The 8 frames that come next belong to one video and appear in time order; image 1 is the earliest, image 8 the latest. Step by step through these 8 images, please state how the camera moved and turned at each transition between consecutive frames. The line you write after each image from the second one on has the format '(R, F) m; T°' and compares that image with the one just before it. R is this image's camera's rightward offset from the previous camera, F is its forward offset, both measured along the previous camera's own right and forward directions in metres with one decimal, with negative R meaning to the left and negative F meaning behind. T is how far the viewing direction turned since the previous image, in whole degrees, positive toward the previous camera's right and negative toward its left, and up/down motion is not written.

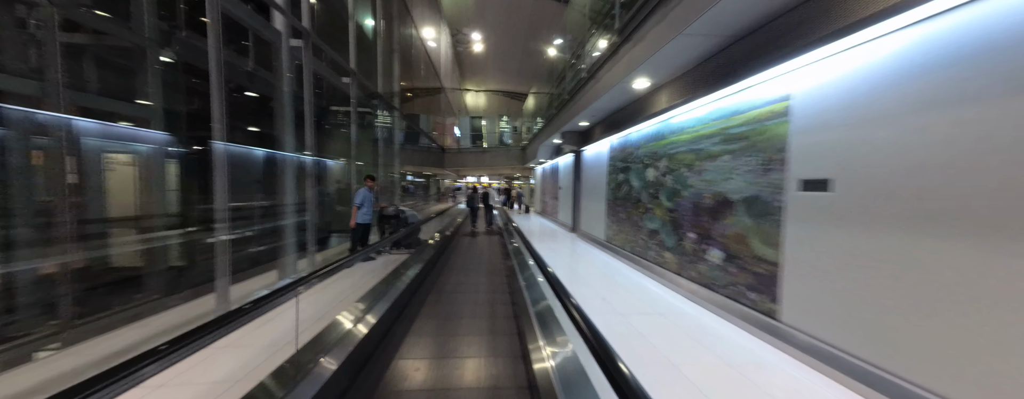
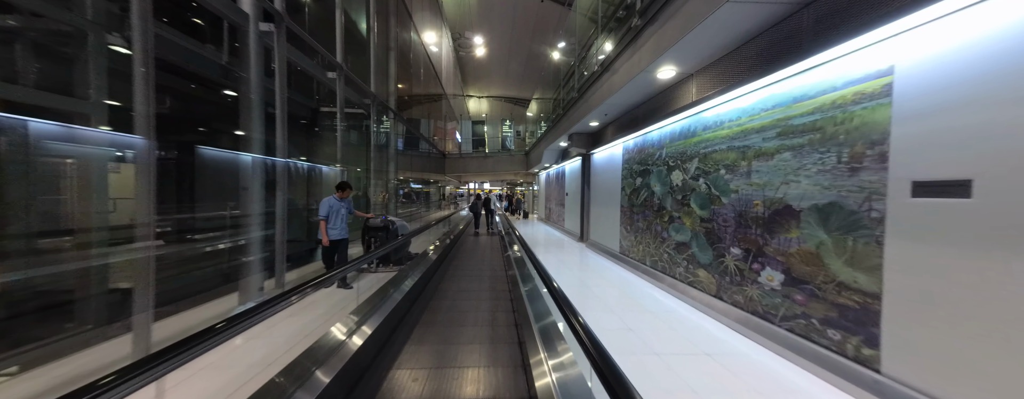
(0.0, +0.5) m; -1°
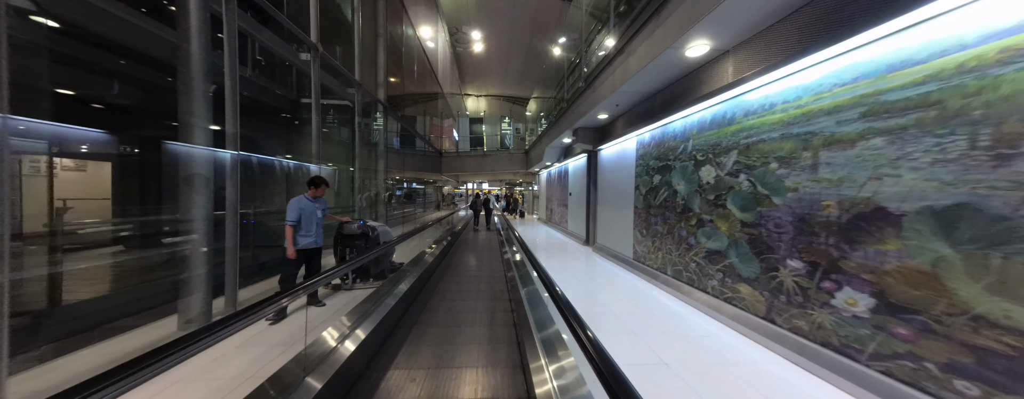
(0.0, +0.5) m; 0°
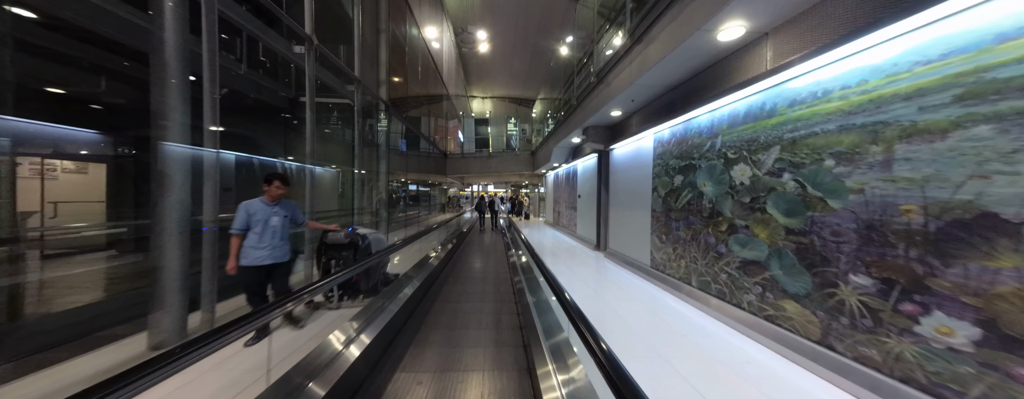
(0.0, +0.3) m; -1°
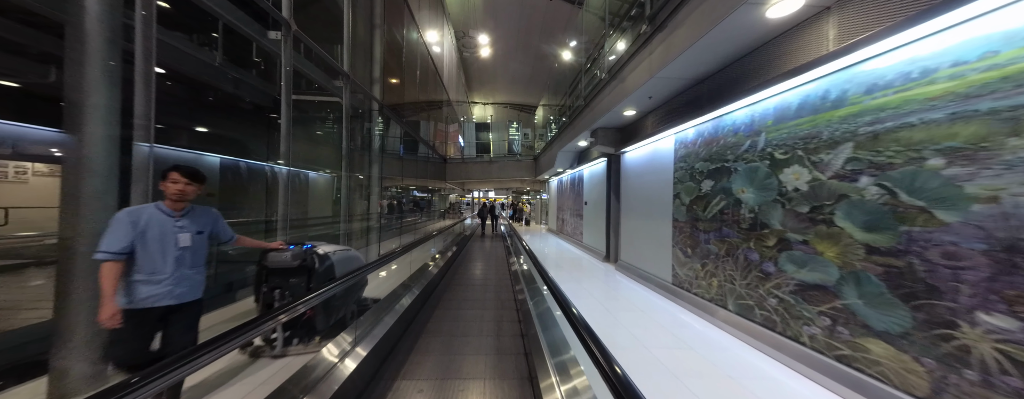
(0.0, +0.4) m; 0°
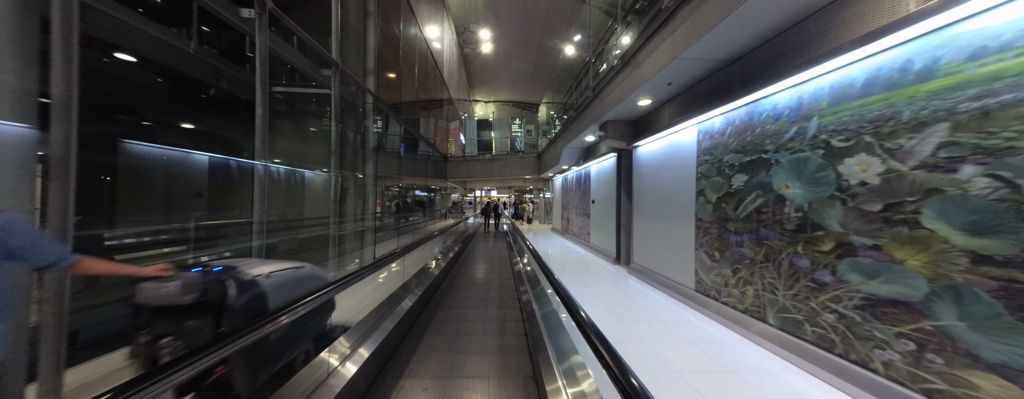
(0.0, +0.3) m; -1°
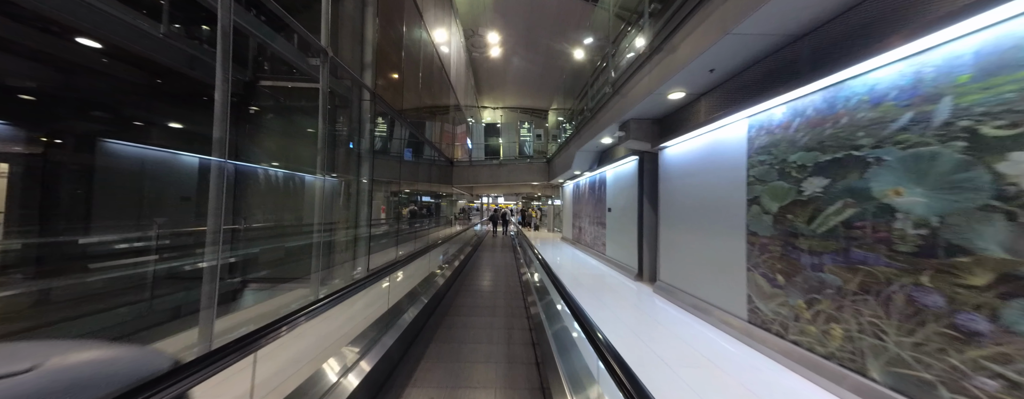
(0.0, +0.5) m; -2°
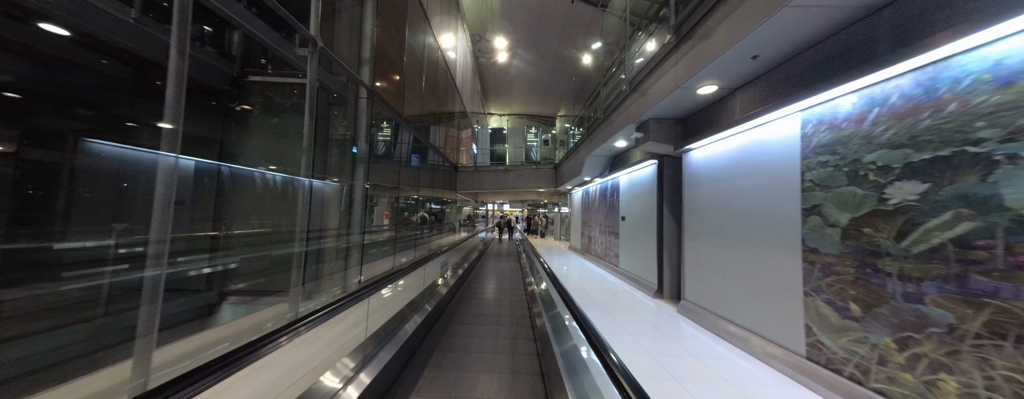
(0.0, +0.4) m; -1°
